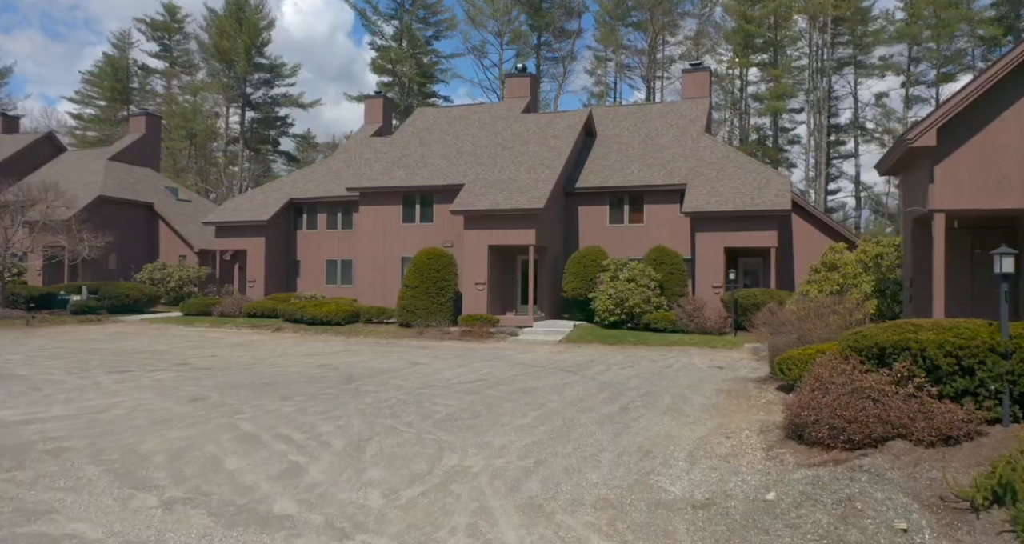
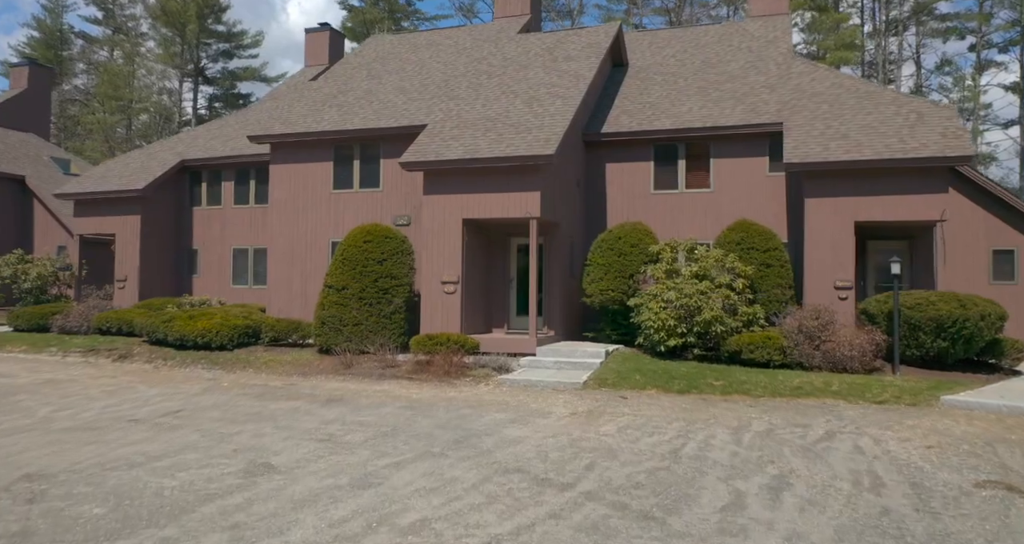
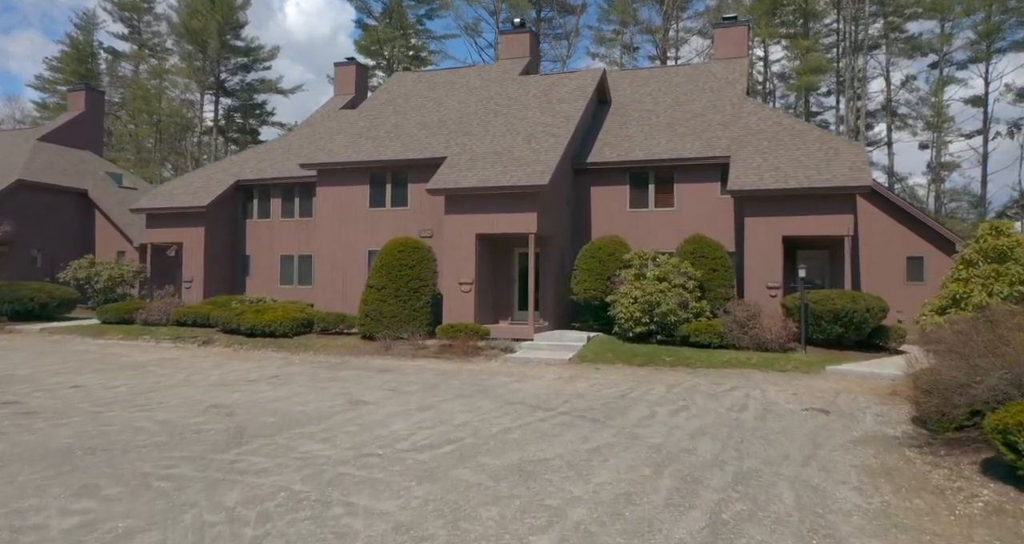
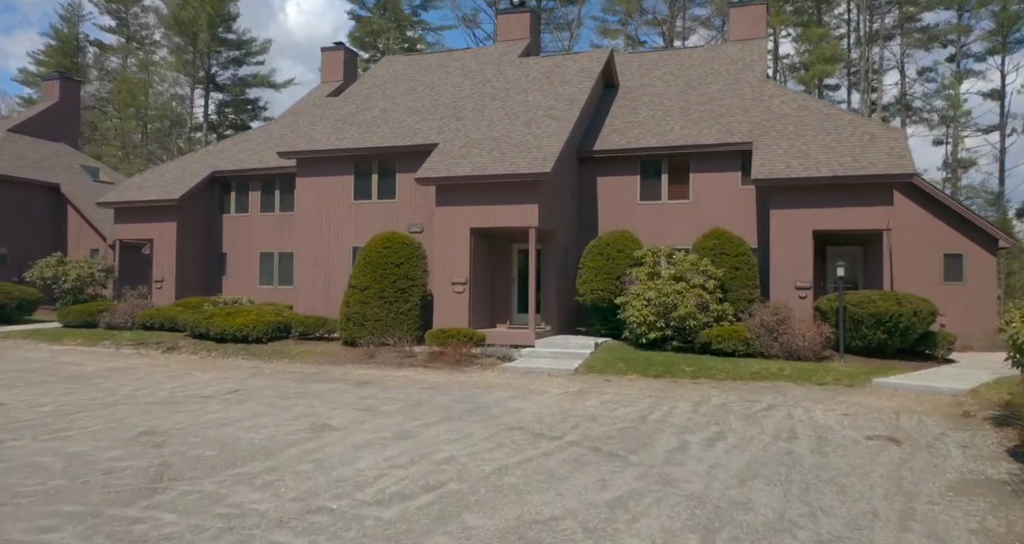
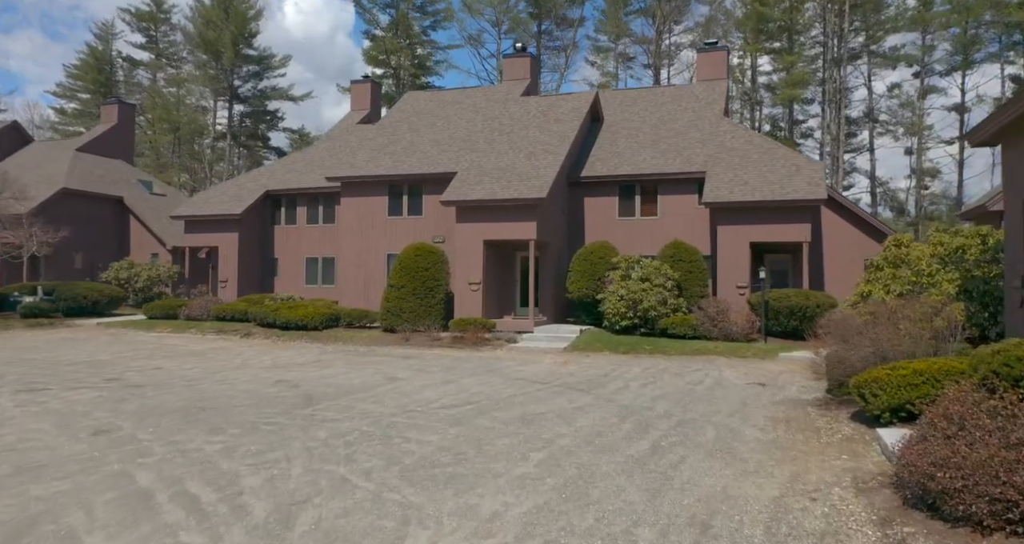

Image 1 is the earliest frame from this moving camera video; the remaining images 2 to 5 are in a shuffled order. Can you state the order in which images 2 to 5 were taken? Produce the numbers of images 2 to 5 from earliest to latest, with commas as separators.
5, 3, 4, 2
